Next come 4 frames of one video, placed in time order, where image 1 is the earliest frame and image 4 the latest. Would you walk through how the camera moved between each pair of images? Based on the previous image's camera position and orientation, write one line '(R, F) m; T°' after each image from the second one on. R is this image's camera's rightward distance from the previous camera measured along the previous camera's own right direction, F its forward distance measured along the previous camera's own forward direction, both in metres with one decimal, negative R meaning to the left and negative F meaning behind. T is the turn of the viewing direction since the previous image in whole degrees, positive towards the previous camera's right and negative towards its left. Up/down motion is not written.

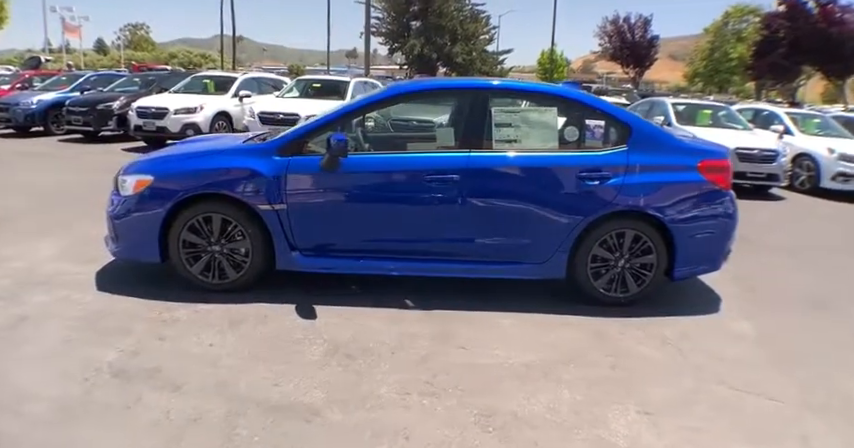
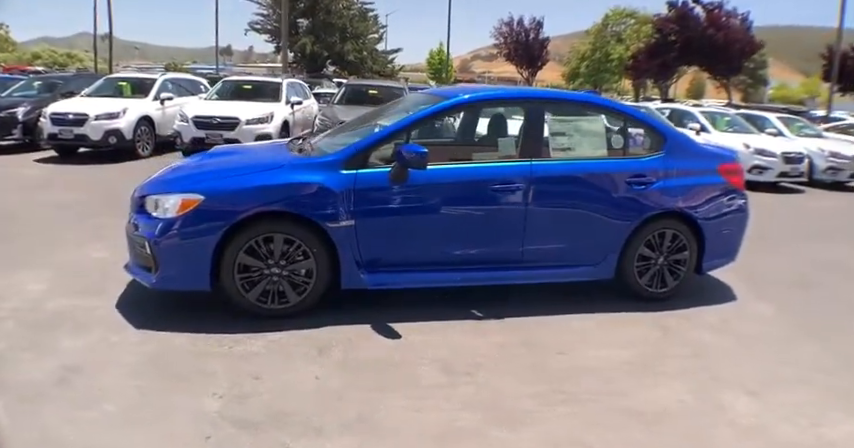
(-1.3, +0.2) m; +11°
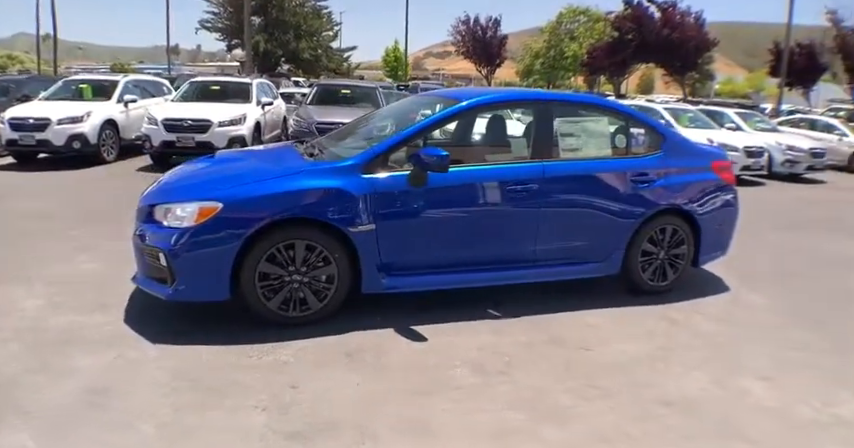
(-0.4, 0.0) m; +4°
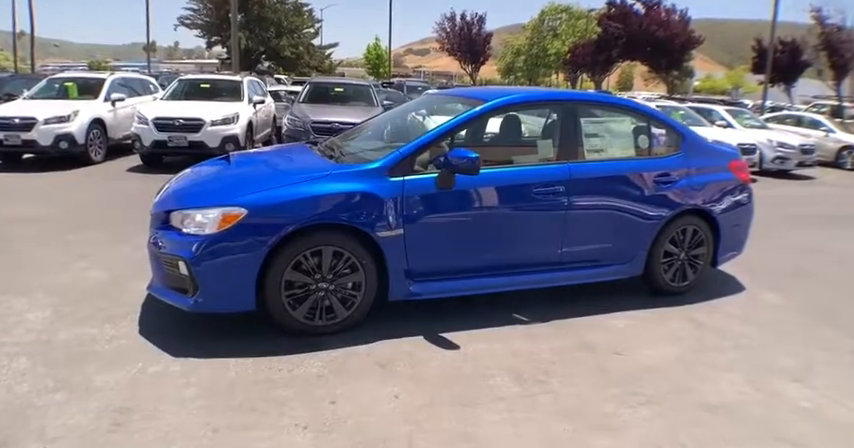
(-0.3, +0.1) m; +2°
